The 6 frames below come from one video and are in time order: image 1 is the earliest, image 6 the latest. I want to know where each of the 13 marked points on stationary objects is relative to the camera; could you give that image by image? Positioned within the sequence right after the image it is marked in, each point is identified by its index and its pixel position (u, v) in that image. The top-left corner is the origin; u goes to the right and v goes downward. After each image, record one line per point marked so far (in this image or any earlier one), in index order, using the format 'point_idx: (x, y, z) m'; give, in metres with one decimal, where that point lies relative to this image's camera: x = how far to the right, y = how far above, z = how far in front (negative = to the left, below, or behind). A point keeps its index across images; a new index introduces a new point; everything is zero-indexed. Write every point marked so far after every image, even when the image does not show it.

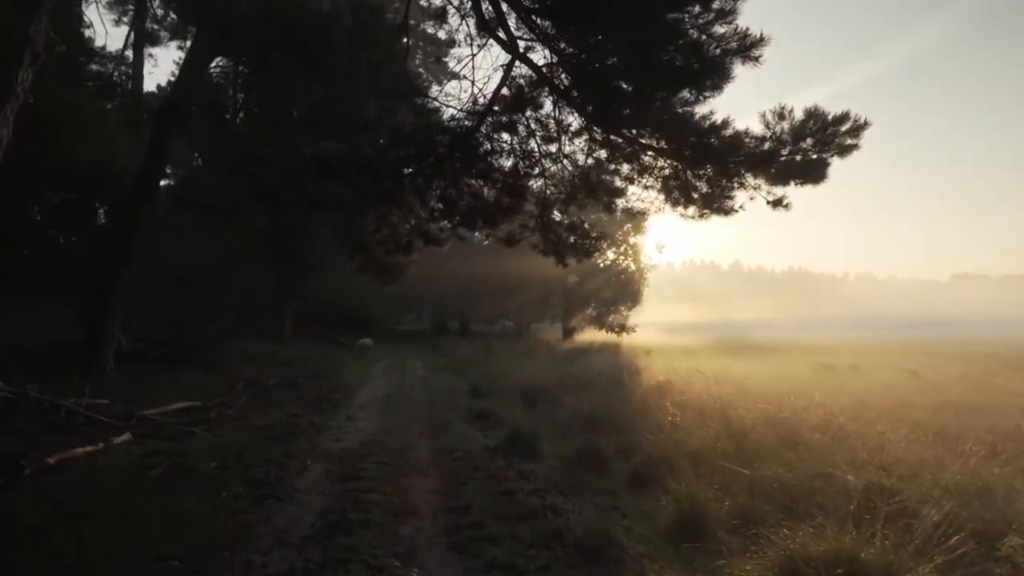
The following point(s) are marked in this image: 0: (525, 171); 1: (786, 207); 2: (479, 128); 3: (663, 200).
0: (+1.1, +9.0, +12.0) m
1: (+18.4, +5.4, +10.5) m
2: (-2.5, +12.0, +11.8) m
3: (+11.2, +6.4, +11.5) m
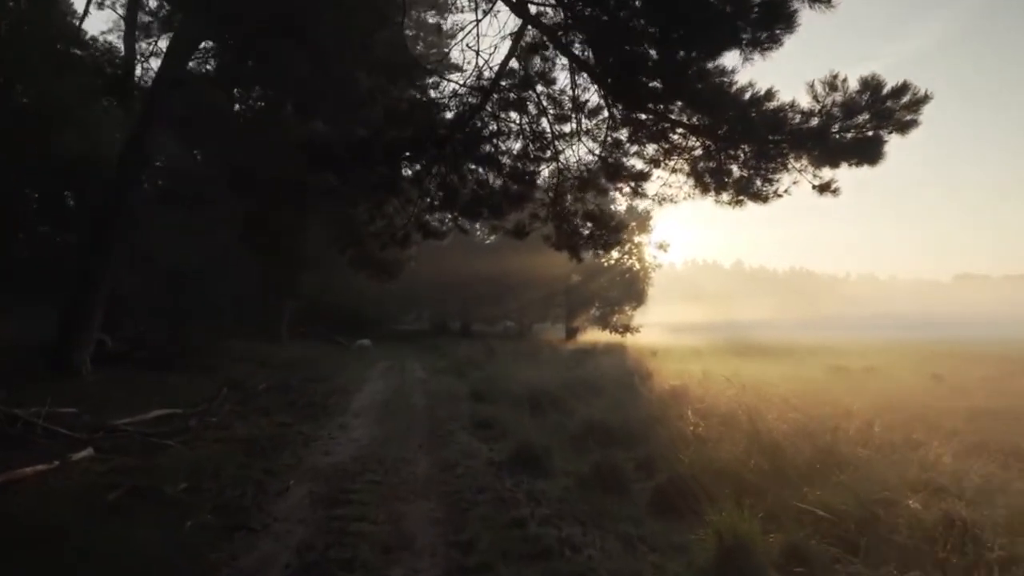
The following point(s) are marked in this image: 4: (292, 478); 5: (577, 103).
0: (+1.6, +9.2, +10.7) m
1: (+19.0, +5.6, +9.2) m
2: (-1.9, +12.2, +10.5) m
3: (+11.8, +6.6, +10.2) m
4: (-14.1, -12.2, +10.0) m
5: (+4.3, +12.1, +10.3) m
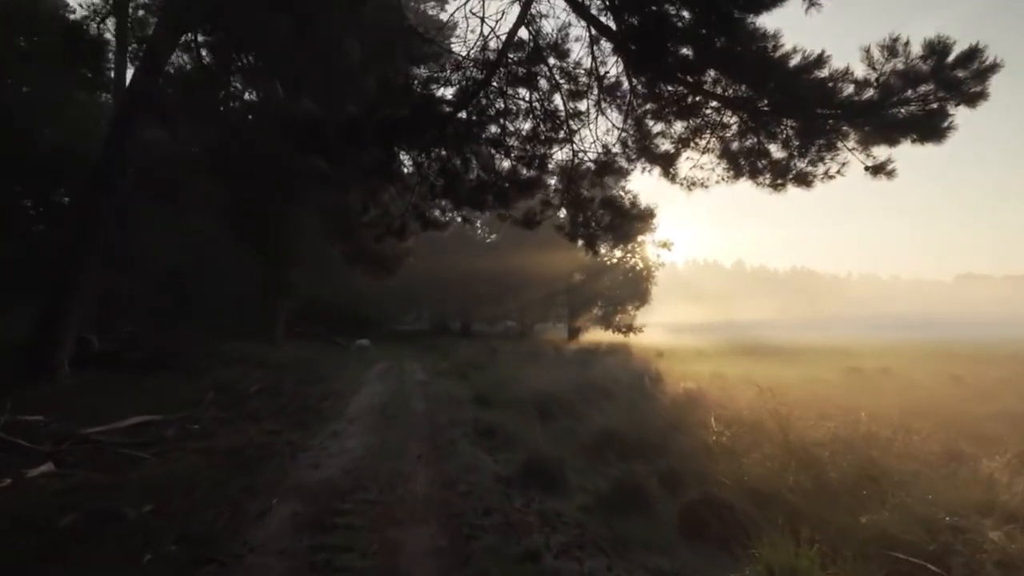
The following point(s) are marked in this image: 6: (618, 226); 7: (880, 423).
0: (+2.2, +9.4, +9.6) m
1: (+19.5, +5.9, +8.1) m
2: (-1.3, +12.5, +9.5) m
3: (+12.3, +6.9, +9.1) m
4: (-13.5, -12.0, +9.0) m
5: (+4.8, +12.3, +9.2) m
6: (+6.7, +3.9, +9.9) m
7: (+35.6, -13.2, +15.3) m
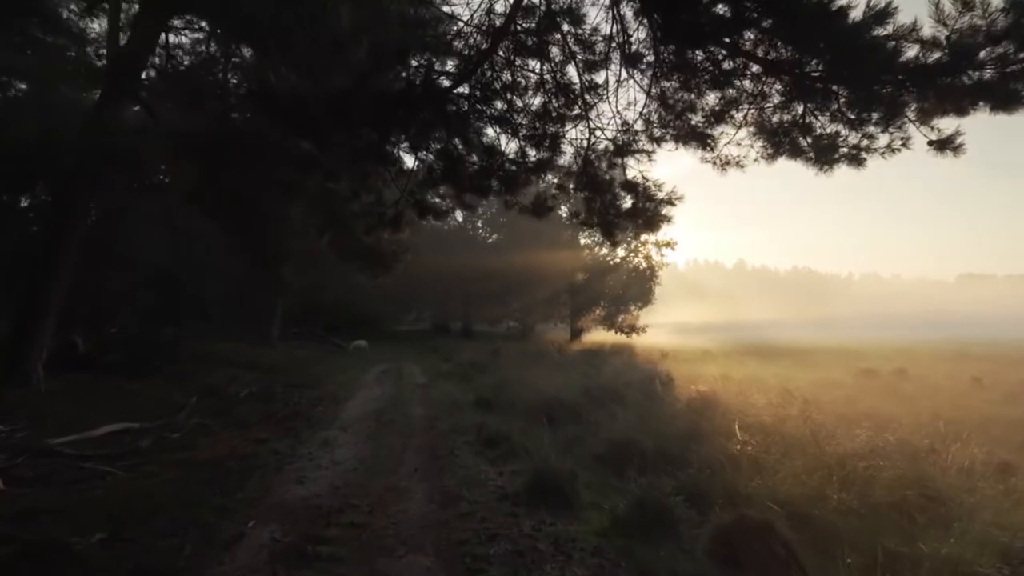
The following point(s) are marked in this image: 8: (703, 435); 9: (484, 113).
0: (+2.6, +9.7, +8.6) m
1: (+19.9, +6.1, +7.0) m
2: (-0.9, +12.7, +8.4) m
3: (+12.7, +7.1, +8.0) m
4: (-13.1, -11.7, +7.9) m
5: (+5.2, +12.6, +8.2) m
6: (+7.1, +4.2, +8.8) m
7: (+36.0, -12.9, +14.1) m
8: (+15.5, -11.9, +12.7) m
9: (-1.6, +9.7, +8.6) m
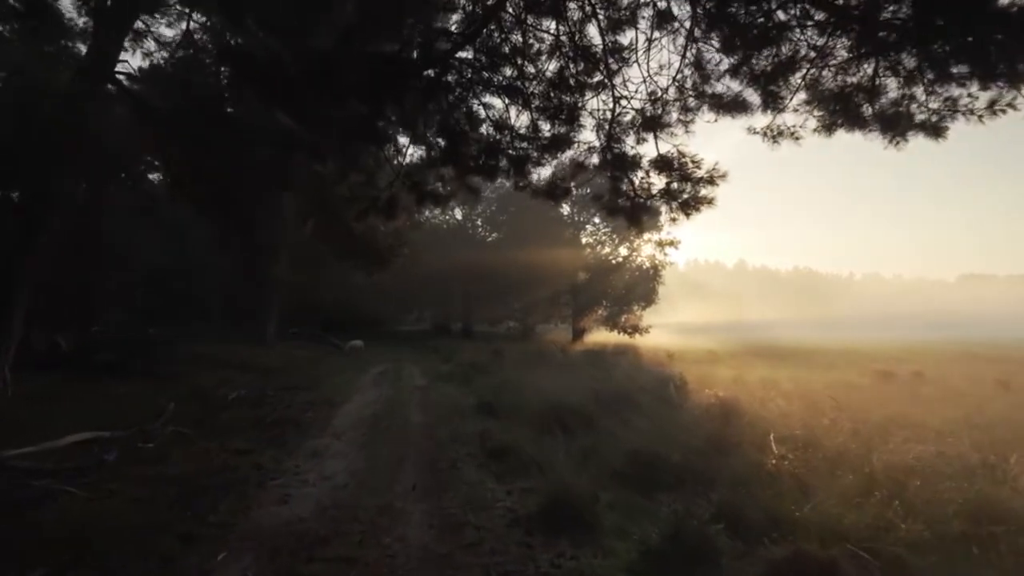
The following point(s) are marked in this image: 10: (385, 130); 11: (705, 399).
0: (+3.2, +10.0, +7.5) m
1: (+20.5, +6.4, +5.9) m
2: (-0.3, +13.0, +7.3) m
3: (+13.3, +7.4, +6.9) m
4: (-12.6, -11.4, +6.8) m
5: (+5.8, +12.9, +7.1) m
6: (+7.7, +4.4, +7.7) m
7: (+36.6, -12.6, +12.9) m
8: (+16.1, -11.6, +11.5) m
9: (-1.0, +10.0, +7.5) m
10: (-6.5, +8.2, +8.1) m
11: (+22.1, -12.7, +17.8) m
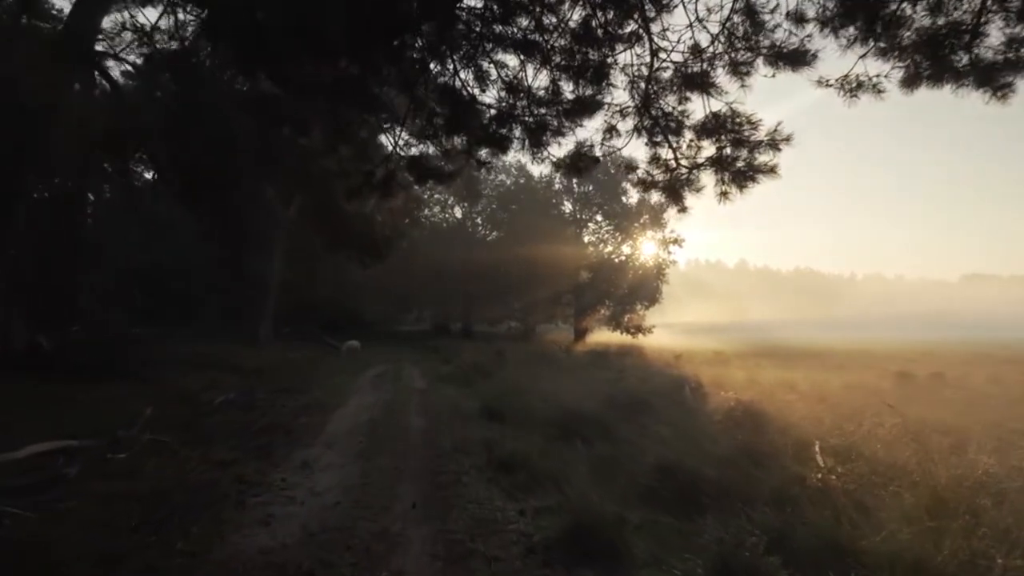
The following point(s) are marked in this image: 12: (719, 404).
0: (+3.9, +10.4, +6.4) m
1: (+21.2, +6.9, +4.7) m
2: (+0.3, +13.5, +6.2) m
3: (+14.0, +7.9, +5.8) m
4: (-11.9, -11.0, +5.6) m
5: (+6.5, +13.4, +5.9) m
6: (+8.4, +4.9, +6.6) m
7: (+37.3, -12.2, +11.7) m
8: (+16.8, -11.1, +10.3) m
9: (-0.3, +10.5, +6.4) m
10: (-5.8, +8.7, +7.0) m
11: (+22.8, -12.2, +16.6) m
12: (+22.6, -12.5, +16.9) m
